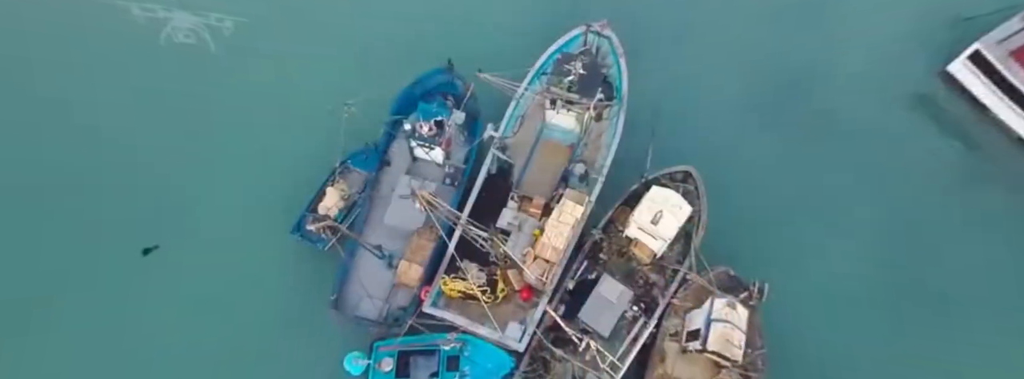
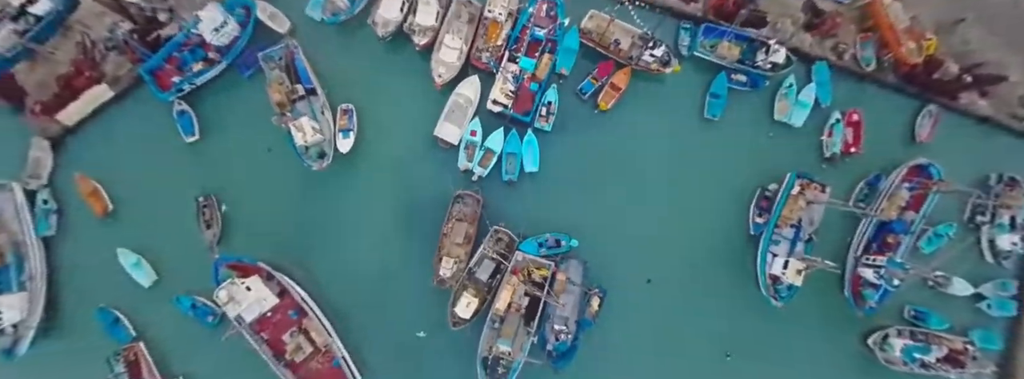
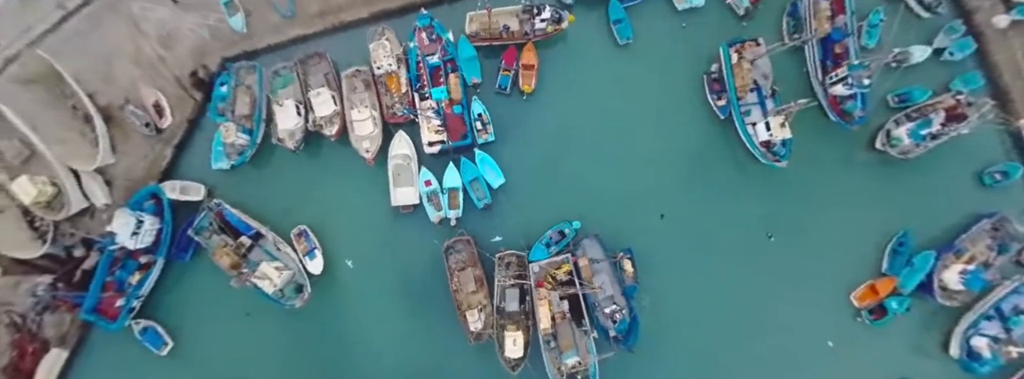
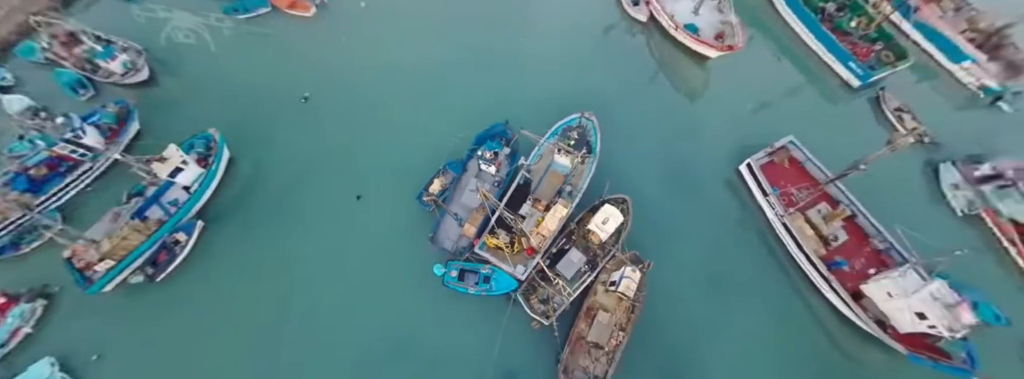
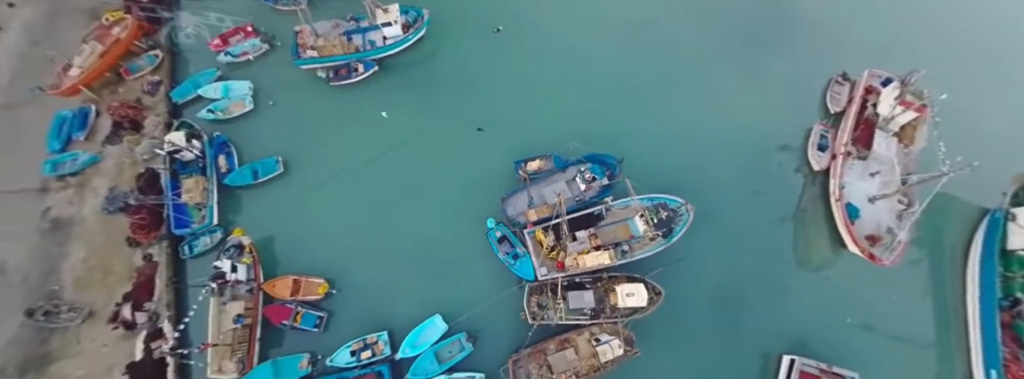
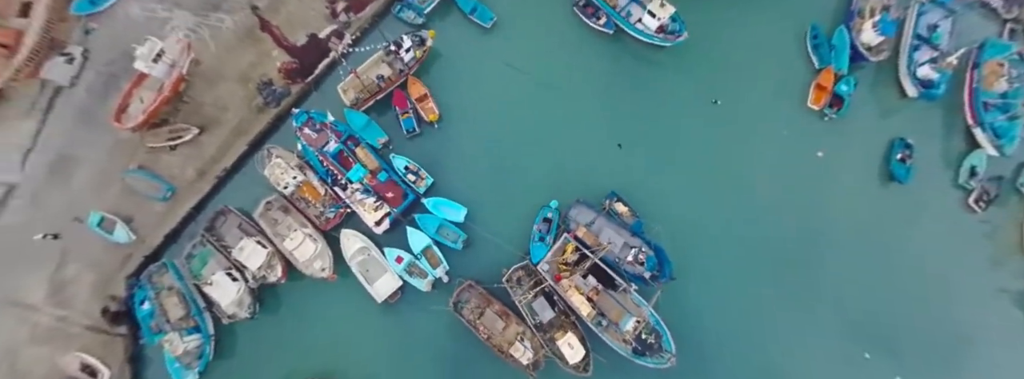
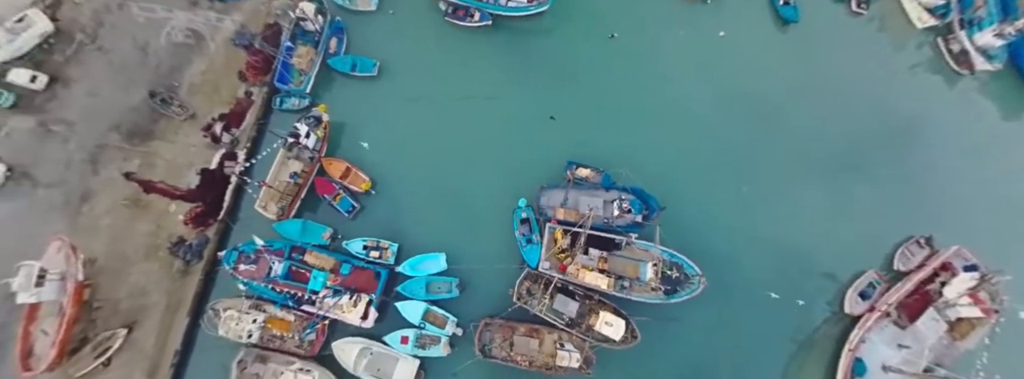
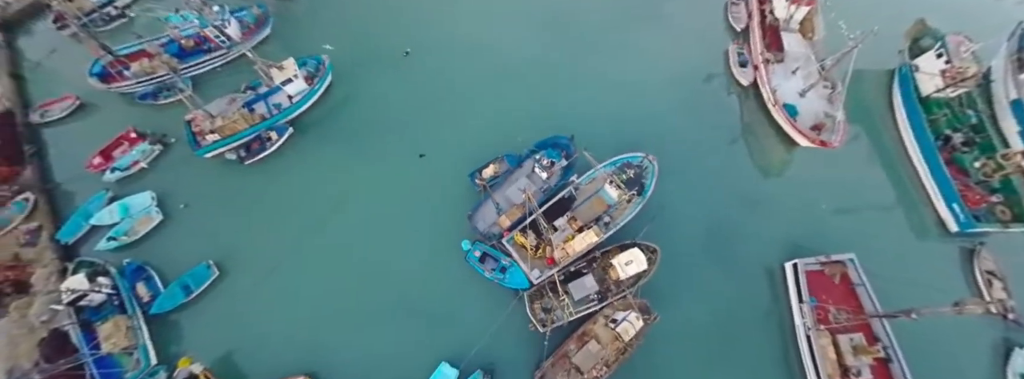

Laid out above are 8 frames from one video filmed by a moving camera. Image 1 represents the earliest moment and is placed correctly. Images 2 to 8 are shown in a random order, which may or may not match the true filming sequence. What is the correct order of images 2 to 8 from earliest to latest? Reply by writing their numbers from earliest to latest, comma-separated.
4, 8, 5, 7, 6, 3, 2
